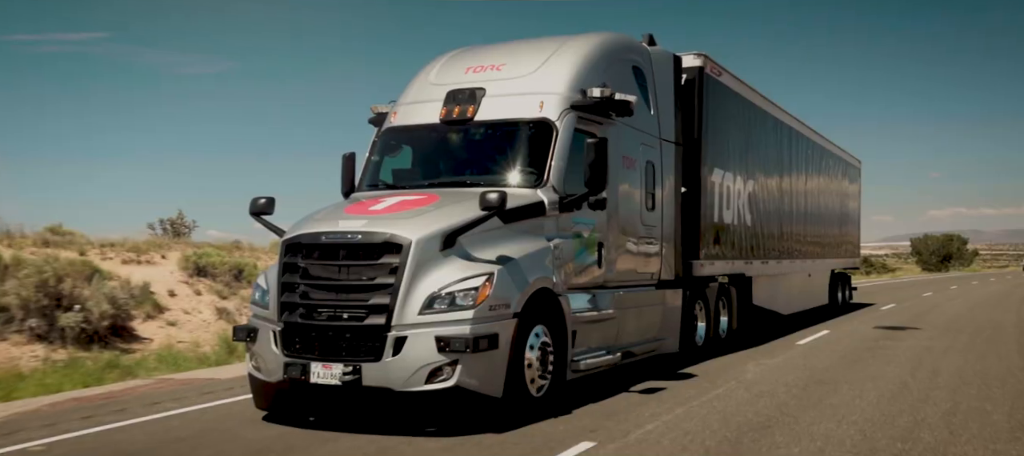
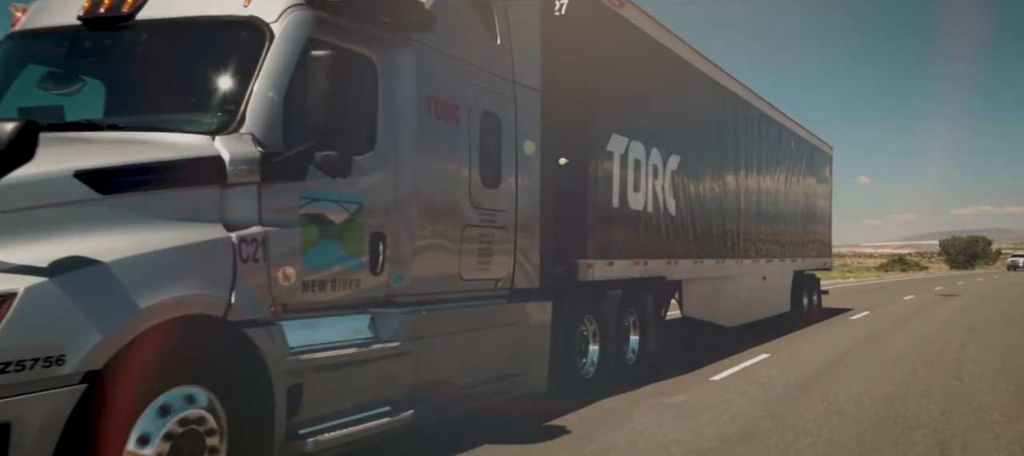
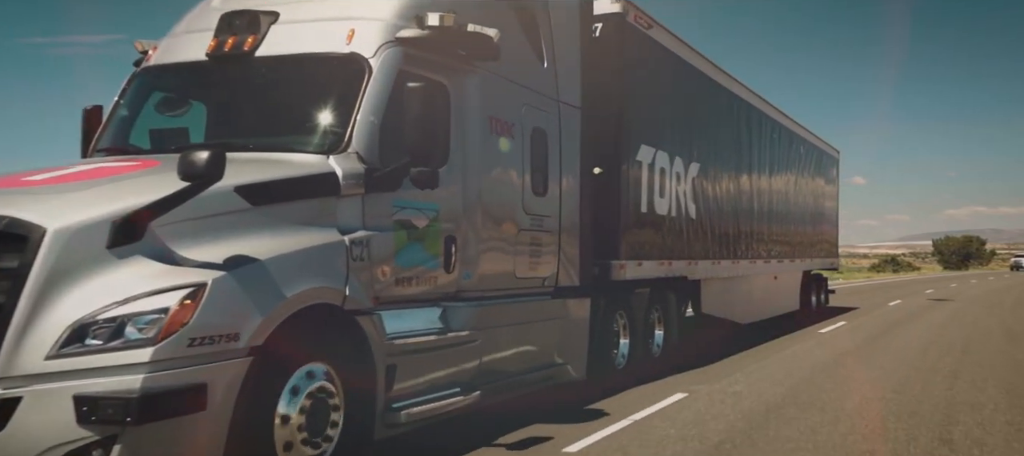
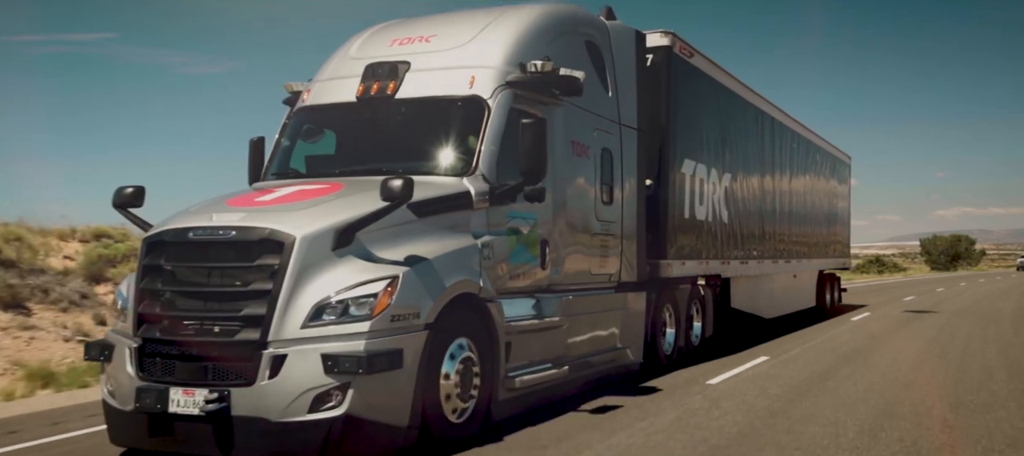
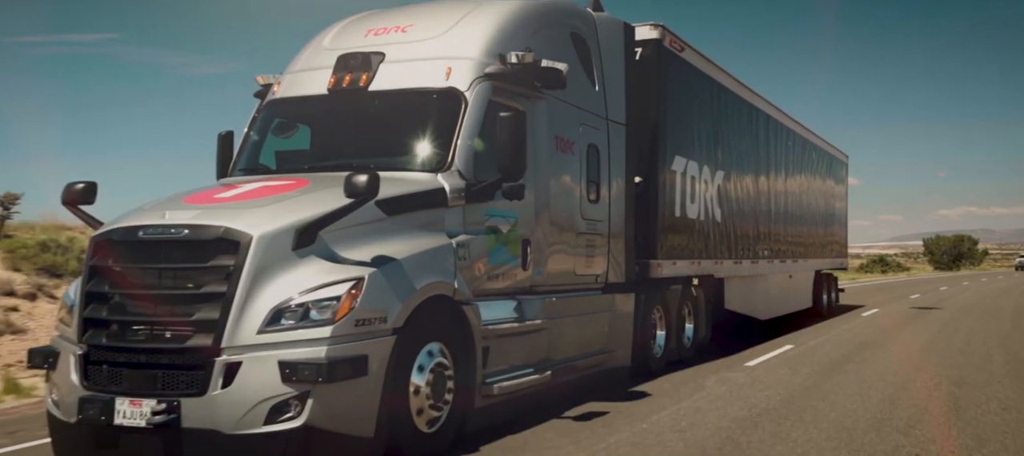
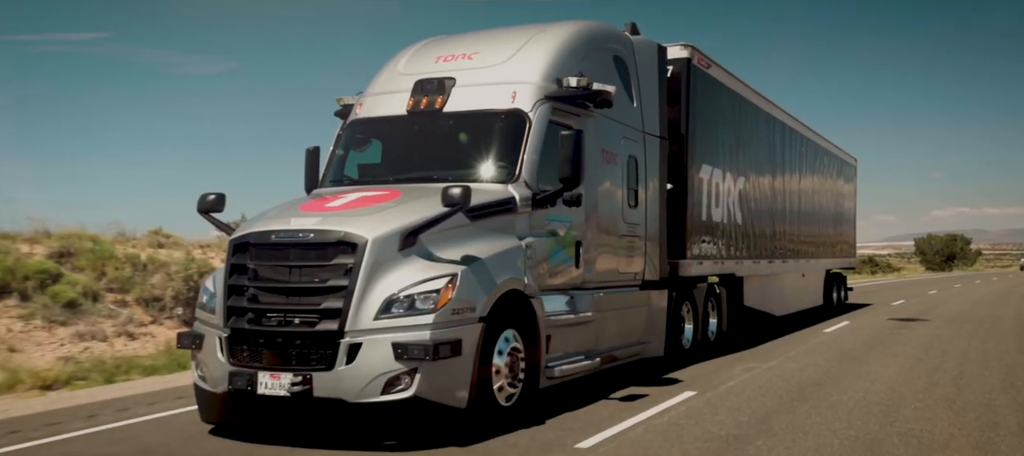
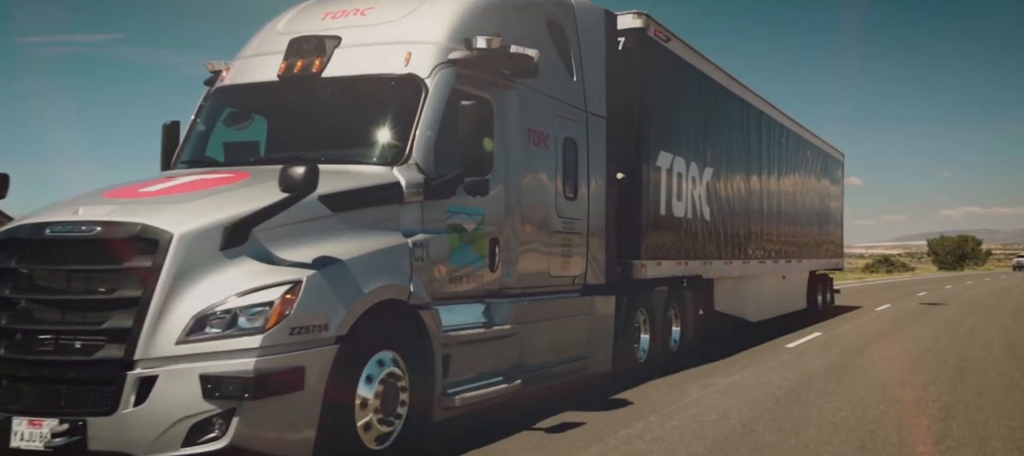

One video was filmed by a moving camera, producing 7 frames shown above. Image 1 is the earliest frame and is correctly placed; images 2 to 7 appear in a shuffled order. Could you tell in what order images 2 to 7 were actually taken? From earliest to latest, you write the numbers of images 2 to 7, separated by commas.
6, 4, 5, 7, 3, 2
